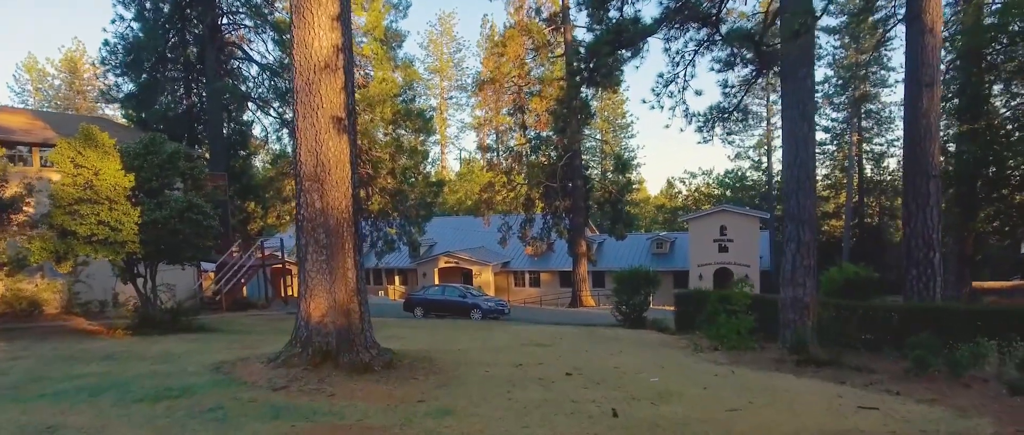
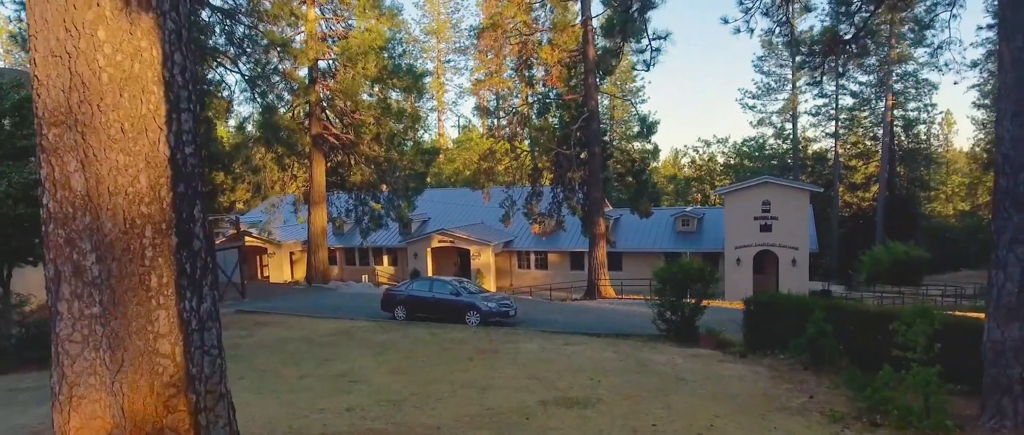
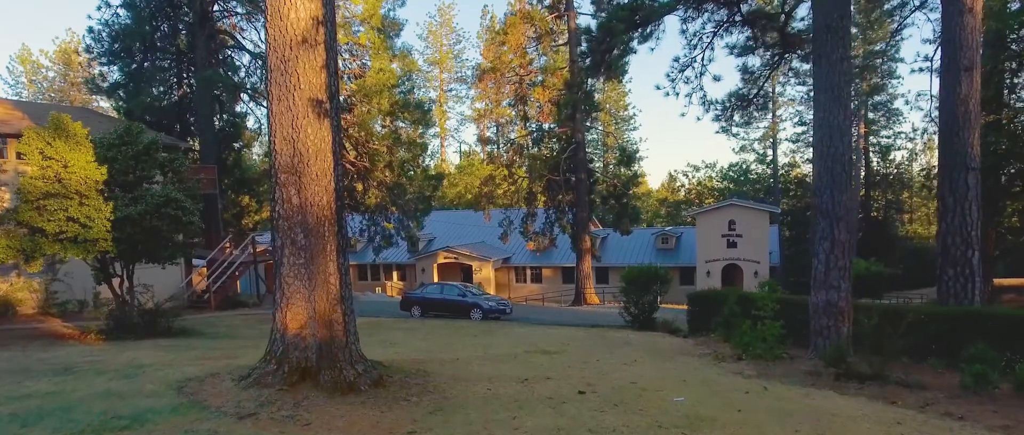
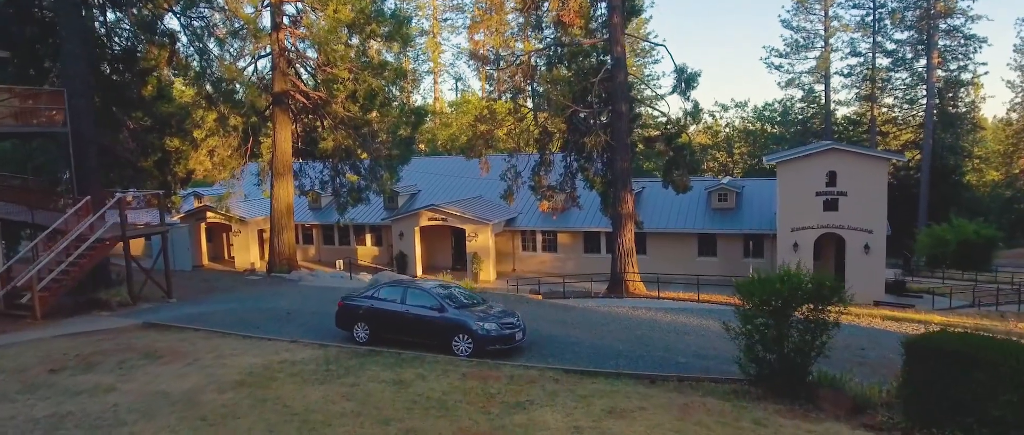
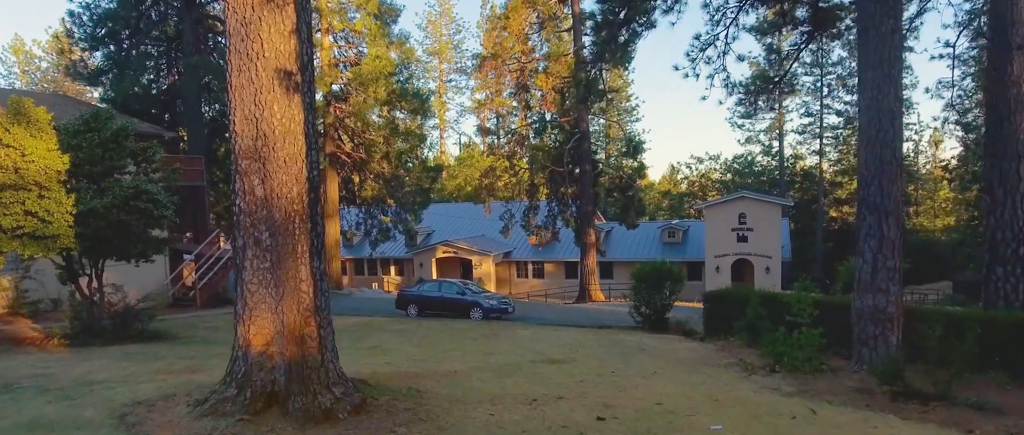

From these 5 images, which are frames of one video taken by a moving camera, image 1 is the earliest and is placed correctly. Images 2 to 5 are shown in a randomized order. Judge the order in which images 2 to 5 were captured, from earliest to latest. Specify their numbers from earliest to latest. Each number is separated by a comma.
3, 5, 2, 4
